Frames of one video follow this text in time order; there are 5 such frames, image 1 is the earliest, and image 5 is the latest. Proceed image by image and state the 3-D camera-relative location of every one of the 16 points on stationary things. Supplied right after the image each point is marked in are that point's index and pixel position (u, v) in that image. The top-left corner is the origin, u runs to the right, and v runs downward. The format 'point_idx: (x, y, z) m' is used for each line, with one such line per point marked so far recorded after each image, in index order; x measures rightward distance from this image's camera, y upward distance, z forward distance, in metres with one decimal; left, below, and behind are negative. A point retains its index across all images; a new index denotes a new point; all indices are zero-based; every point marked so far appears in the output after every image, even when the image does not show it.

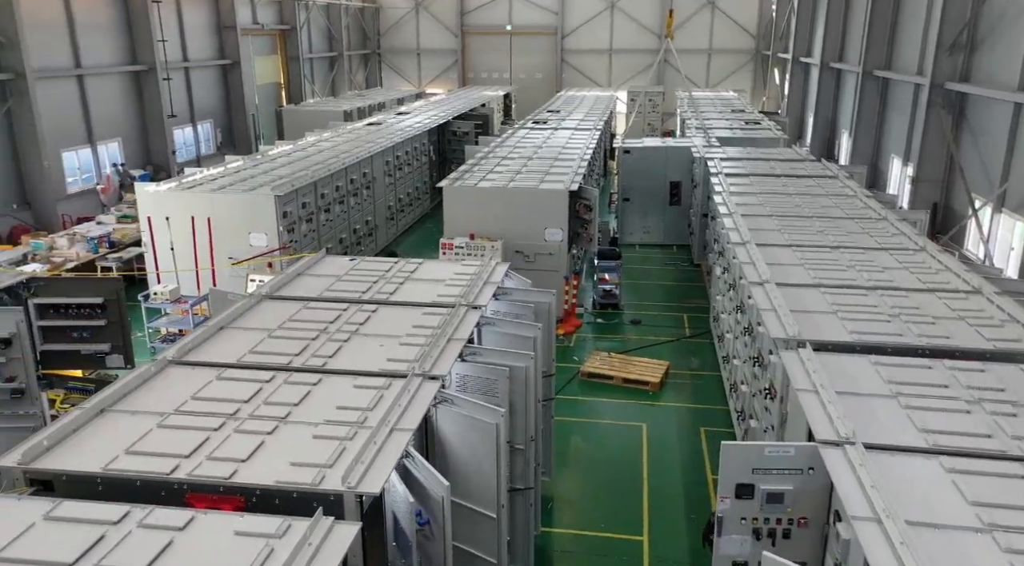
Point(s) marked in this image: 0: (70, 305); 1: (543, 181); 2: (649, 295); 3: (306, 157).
0: (-5.3, -0.3, +9.5) m
1: (+0.6, +2.0, +15.6) m
2: (+2.9, -0.3, +17.1) m
3: (-4.8, +2.9, +18.4) m
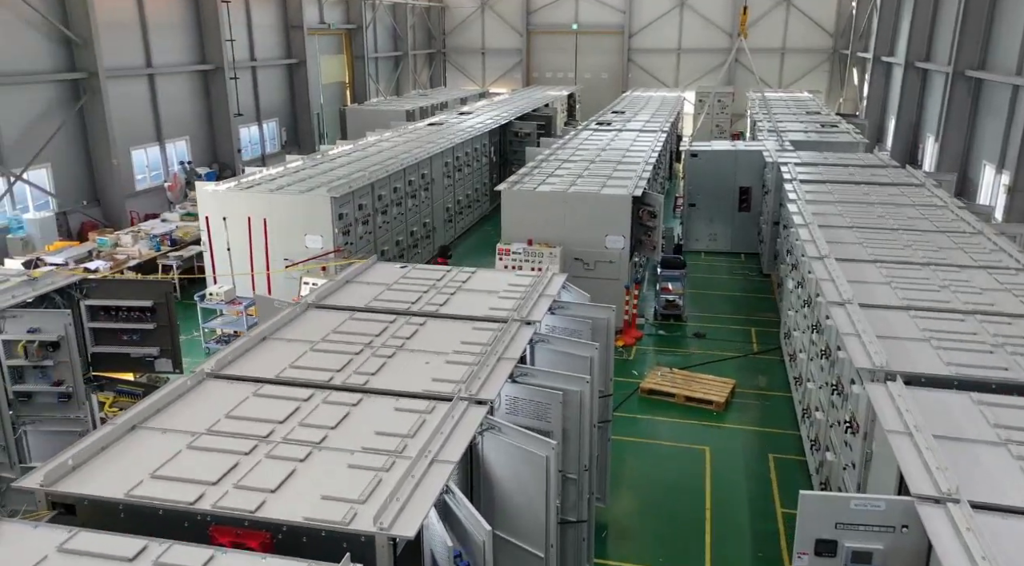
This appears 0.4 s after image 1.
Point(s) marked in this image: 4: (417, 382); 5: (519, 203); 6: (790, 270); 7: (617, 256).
0: (-4.6, -0.3, +9.3) m
1: (+1.8, +1.8, +14.9) m
2: (+4.1, -0.5, +16.3) m
3: (-3.4, +2.9, +18.2) m
4: (-0.8, -0.8, +6.6) m
5: (+0.1, +1.5, +14.6) m
6: (+4.7, +0.3, +13.3) m
7: (+1.9, +0.5, +14.4) m
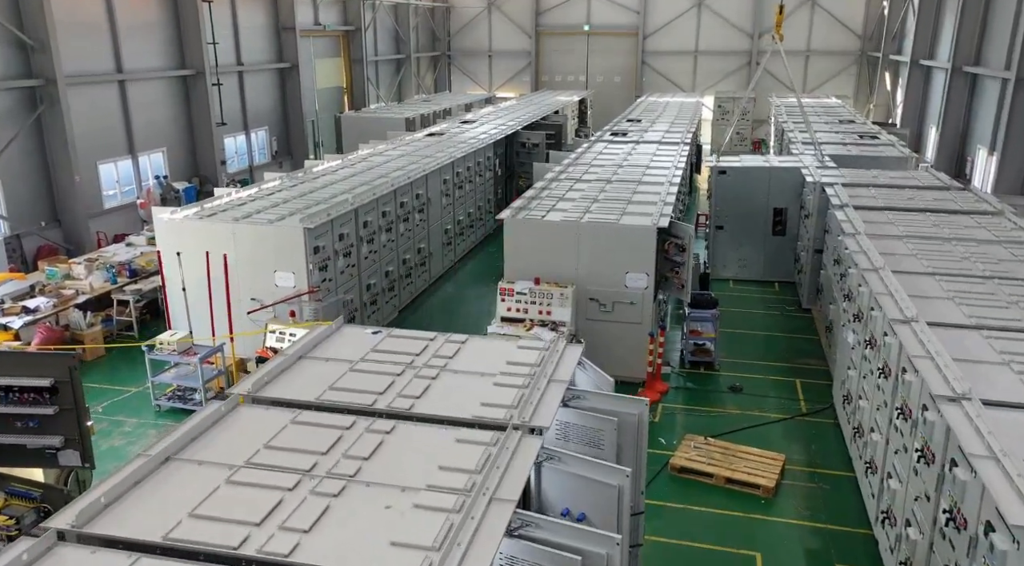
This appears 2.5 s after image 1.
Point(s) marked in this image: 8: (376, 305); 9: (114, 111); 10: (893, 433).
0: (-4.6, -1.0, +7.3) m
1: (+1.8, +1.1, +12.8) m
2: (+4.2, -1.2, +14.2) m
3: (-3.2, +2.2, +16.1) m
4: (-0.8, -1.5, +4.5) m
5: (+0.2, +0.8, +12.5) m
6: (+4.7, -0.4, +11.2) m
7: (+2.0, -0.2, +12.3) m
8: (-2.5, -0.4, +14.7) m
9: (-9.9, +4.3, +19.7) m
10: (+3.8, -1.5, +8.0) m
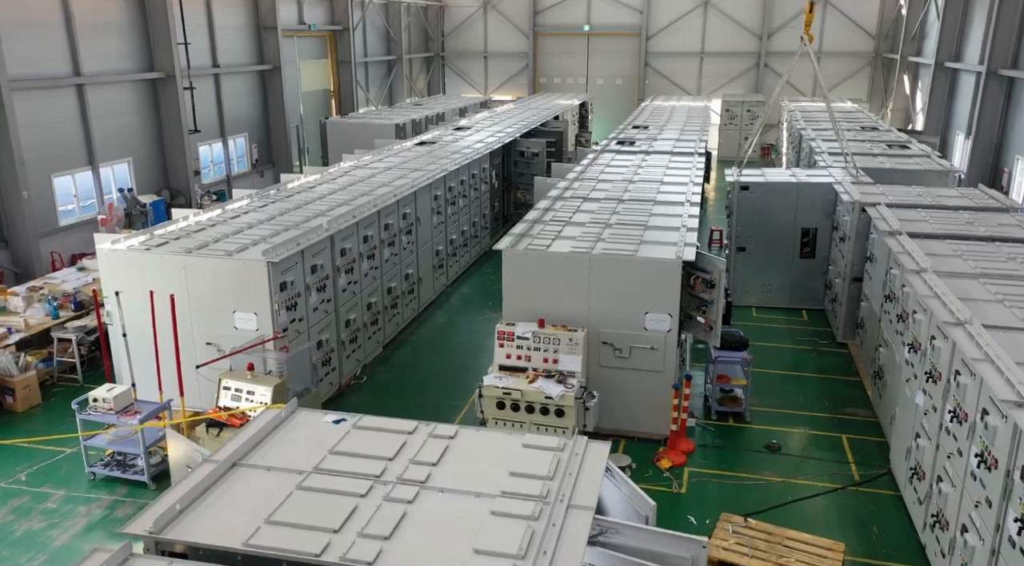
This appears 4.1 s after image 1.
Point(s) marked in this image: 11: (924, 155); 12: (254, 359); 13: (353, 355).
0: (-4.6, -1.5, +5.5) m
1: (+1.8, +0.5, +11.0) m
2: (+4.2, -1.7, +12.4) m
3: (-3.3, +1.6, +14.3) m
4: (-0.8, -2.1, +2.7) m
5: (+0.2, +0.2, +10.7) m
6: (+4.7, -1.0, +9.4) m
7: (+2.0, -0.8, +10.5) m
8: (-2.5, -1.0, +12.9) m
9: (-9.9, +3.7, +17.8) m
10: (+3.9, -2.1, +6.2) m
11: (+9.6, +3.0, +18.4) m
12: (-3.2, -0.9, +10.0) m
13: (-2.6, -1.2, +12.8) m
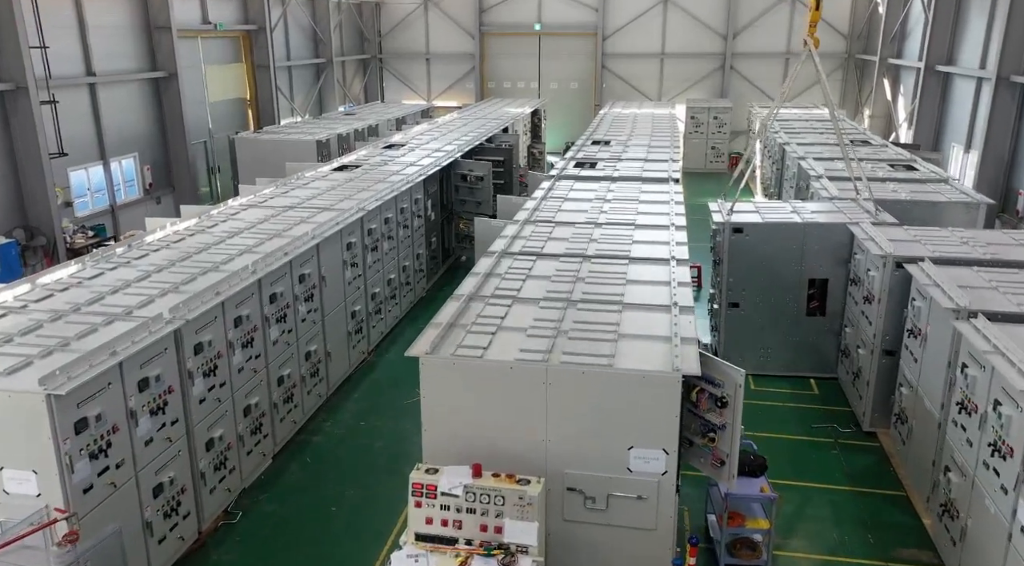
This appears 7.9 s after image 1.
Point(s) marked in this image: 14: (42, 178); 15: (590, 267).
0: (-5.0, -2.7, +1.8) m
1: (+1.1, -0.6, +7.7) m
2: (+3.4, -2.8, +9.2) m
3: (-4.2, +0.4, +10.7) m
4: (-1.0, -3.2, -0.8) m
5: (-0.5, -0.9, +7.3) m
6: (+4.1, -2.0, +6.2) m
7: (+1.3, -1.9, +7.1) m
8: (-3.3, -2.1, +9.3) m
9: (-11.1, +2.4, +13.8) m
10: (+3.4, -3.1, +3.0) m
11: (+8.3, +2.0, +15.5) m
12: (-3.9, -2.1, +6.4) m
13: (-3.4, -2.3, +9.2) m
14: (-9.8, +2.2, +16.7) m
15: (+1.0, +0.2, +9.9) m
